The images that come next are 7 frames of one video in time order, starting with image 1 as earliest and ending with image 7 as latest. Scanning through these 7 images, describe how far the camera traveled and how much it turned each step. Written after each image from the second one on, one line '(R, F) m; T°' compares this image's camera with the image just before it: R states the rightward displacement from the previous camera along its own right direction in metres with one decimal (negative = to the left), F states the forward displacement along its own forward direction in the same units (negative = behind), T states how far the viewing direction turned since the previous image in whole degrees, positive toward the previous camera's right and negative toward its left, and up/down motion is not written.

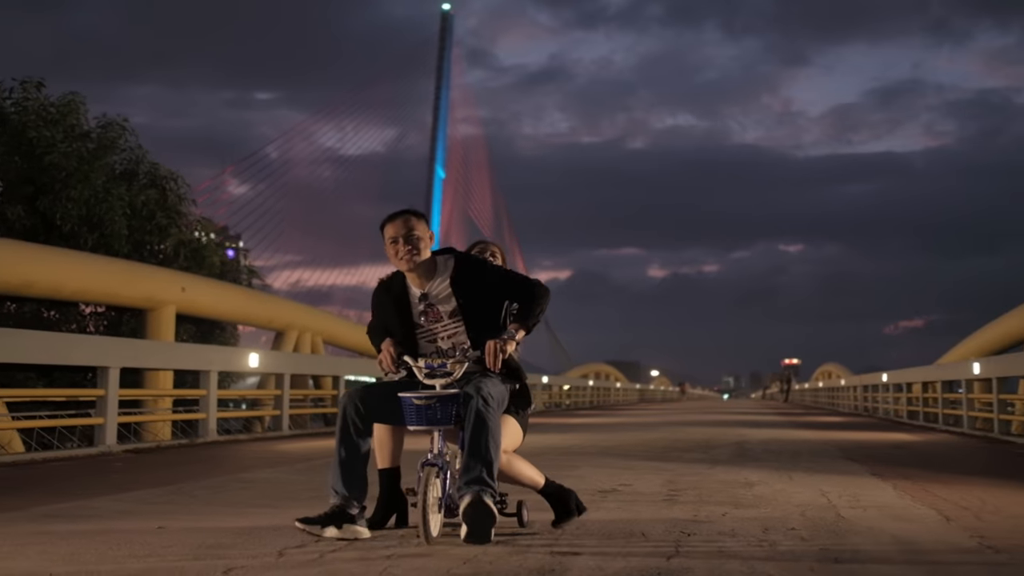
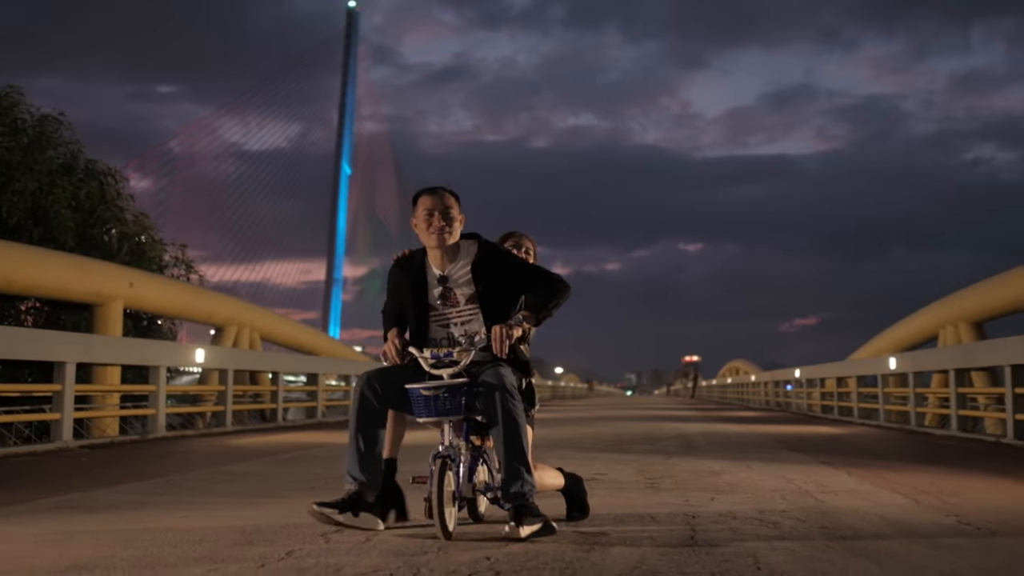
(-0.6, -0.2) m; +5°
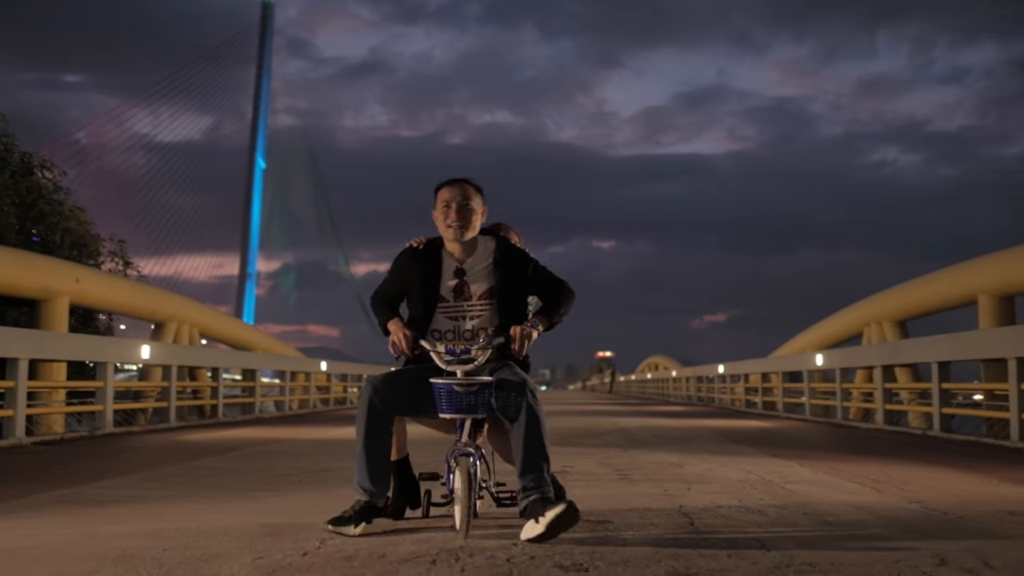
(-0.4, -0.2) m; +4°
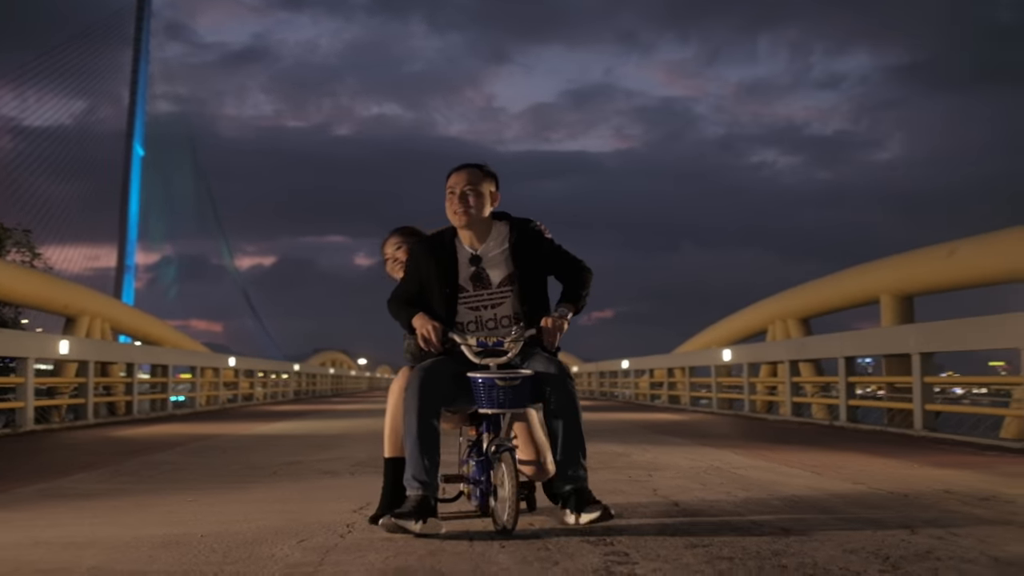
(-0.6, -0.3) m; +6°
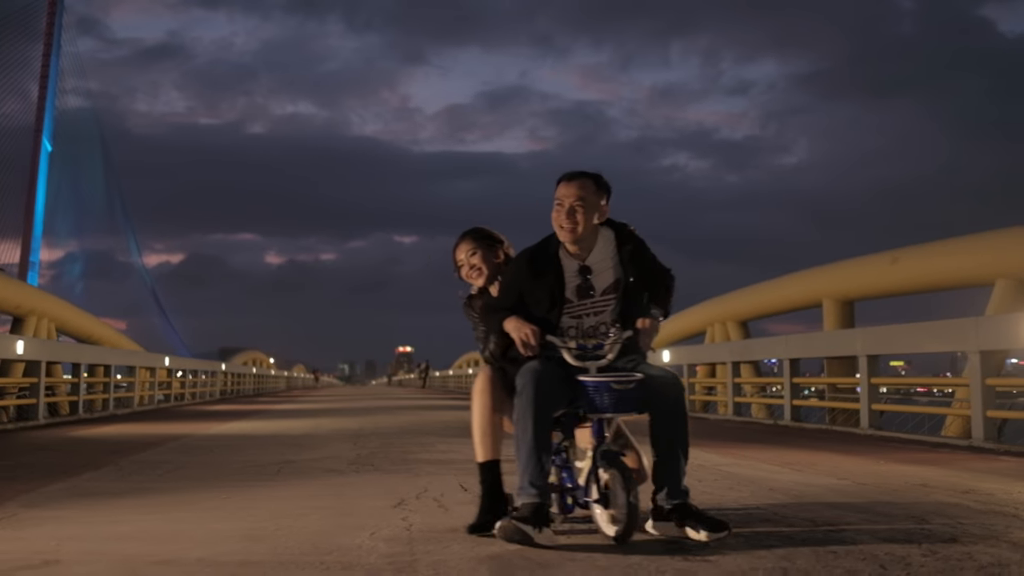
(-0.6, -0.3) m; +4°
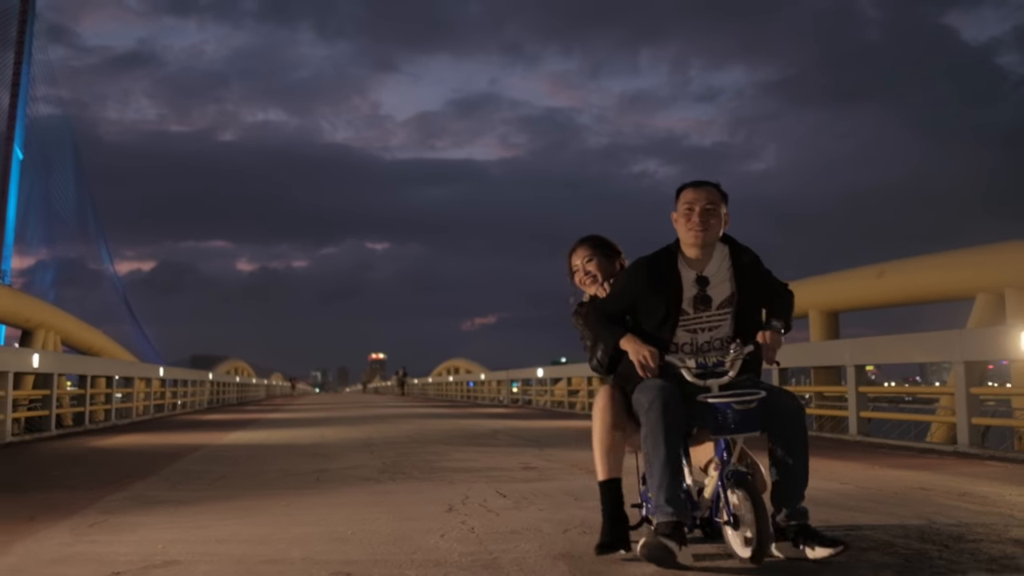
(-0.4, -0.5) m; +1°
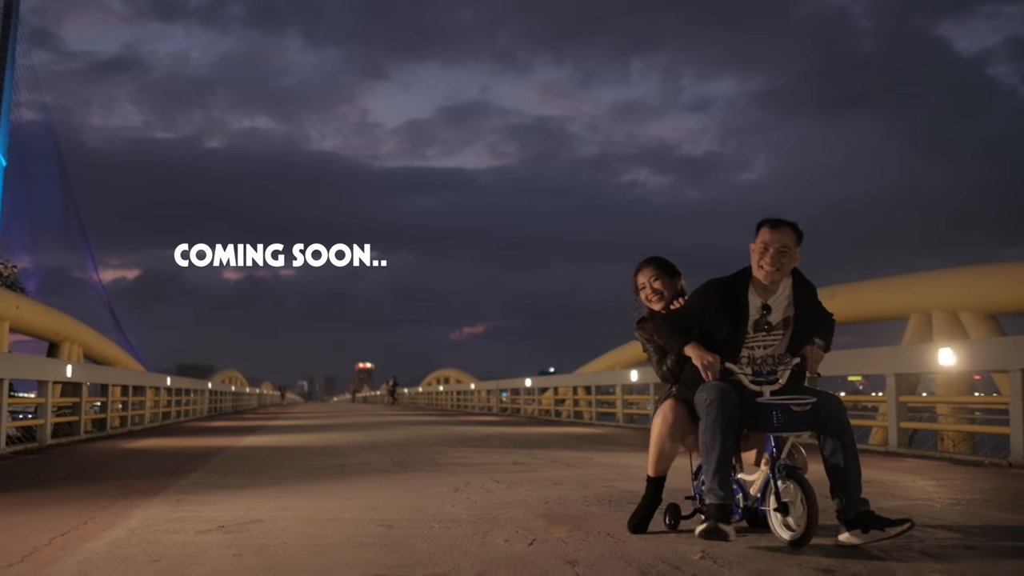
(0.0, -1.6) m; +1°
